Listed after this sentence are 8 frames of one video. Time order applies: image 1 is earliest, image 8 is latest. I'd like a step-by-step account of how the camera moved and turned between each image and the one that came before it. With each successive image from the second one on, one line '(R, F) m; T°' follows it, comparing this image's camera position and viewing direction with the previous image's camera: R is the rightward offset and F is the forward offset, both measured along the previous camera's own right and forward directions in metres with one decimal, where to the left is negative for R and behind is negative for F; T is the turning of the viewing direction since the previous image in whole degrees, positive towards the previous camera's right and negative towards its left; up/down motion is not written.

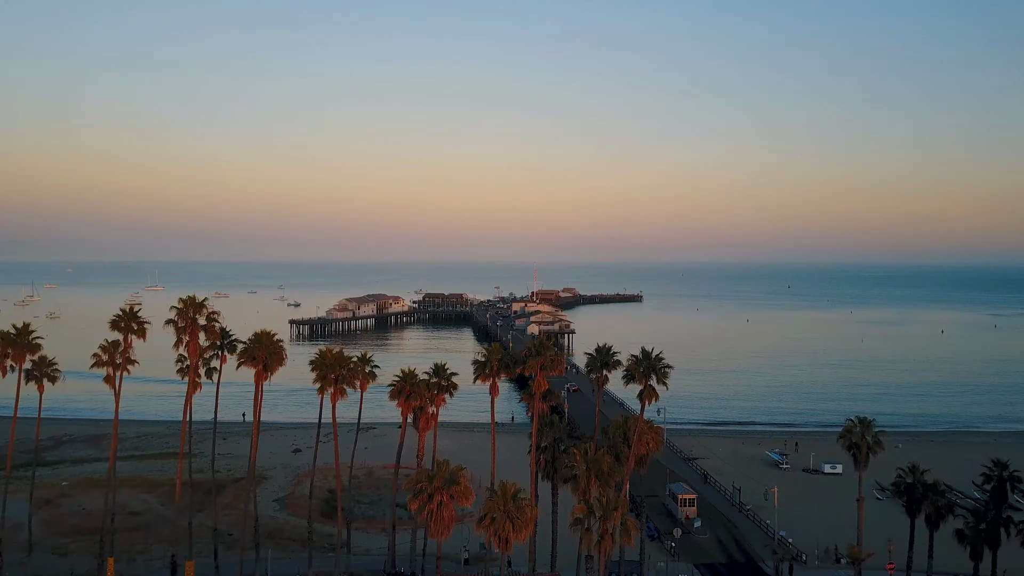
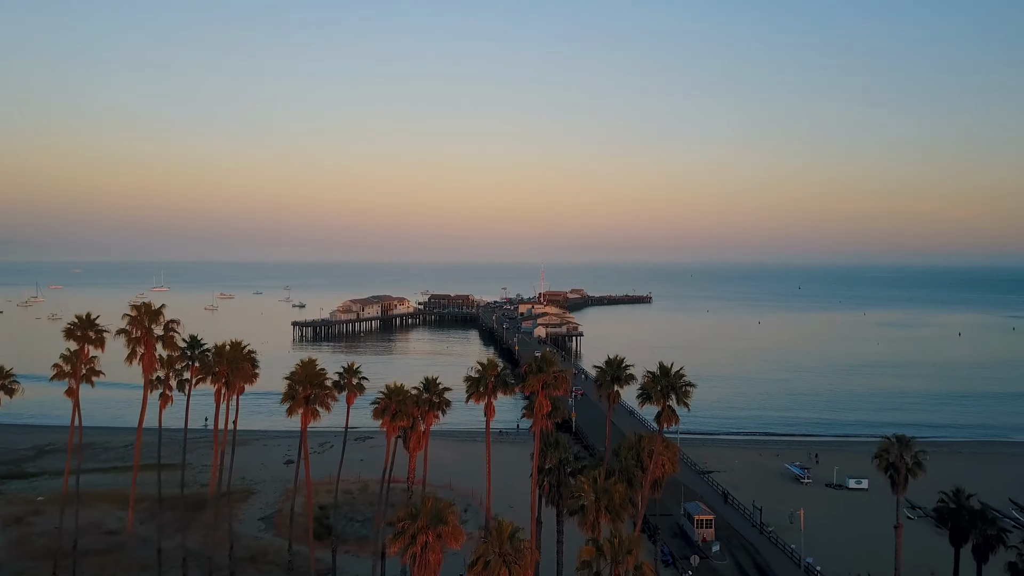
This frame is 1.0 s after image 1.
(+0.2, +2.2) m; -1°
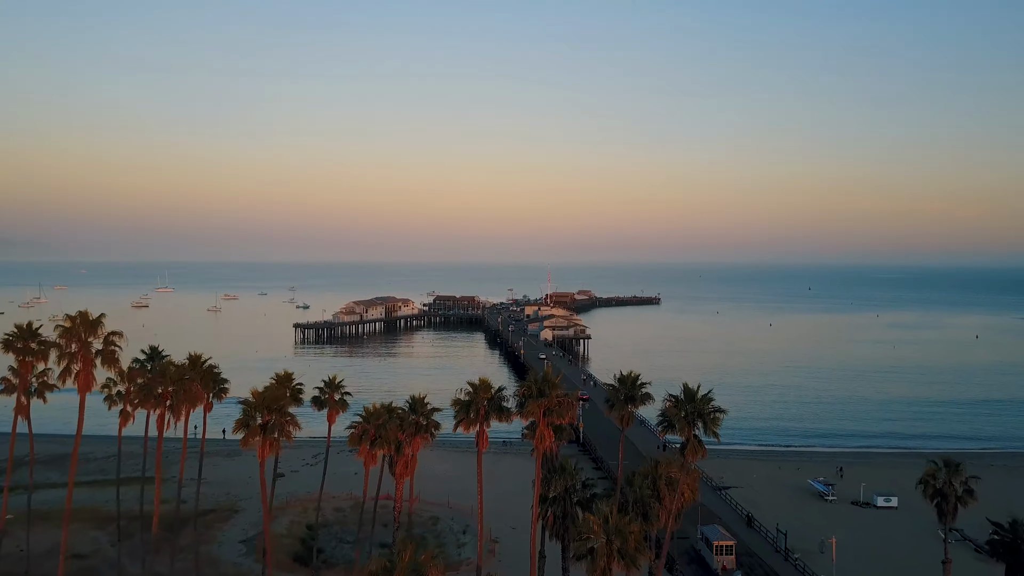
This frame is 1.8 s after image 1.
(+0.2, +2.3) m; -1°
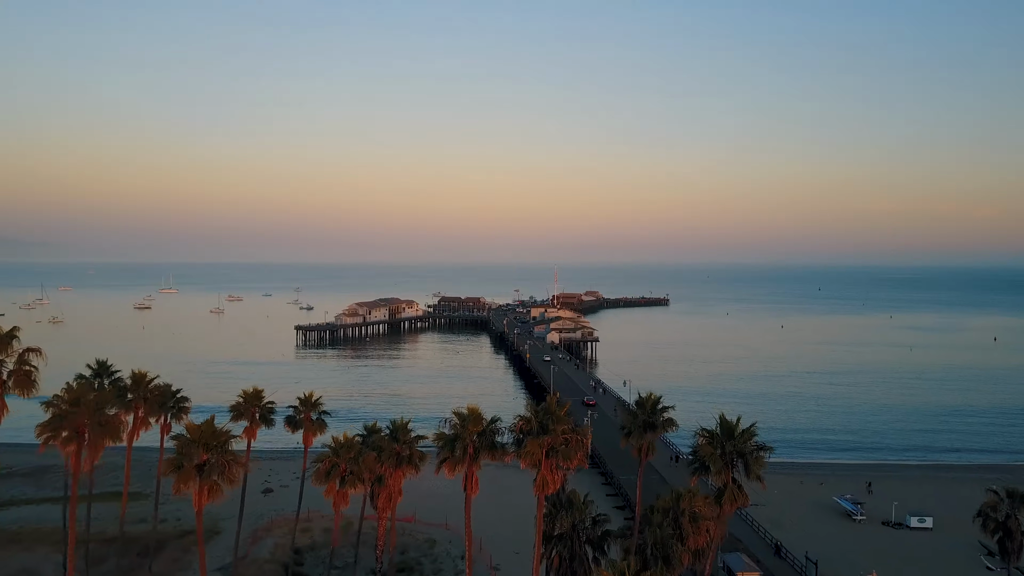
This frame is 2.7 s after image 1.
(+0.2, +2.3) m; -1°
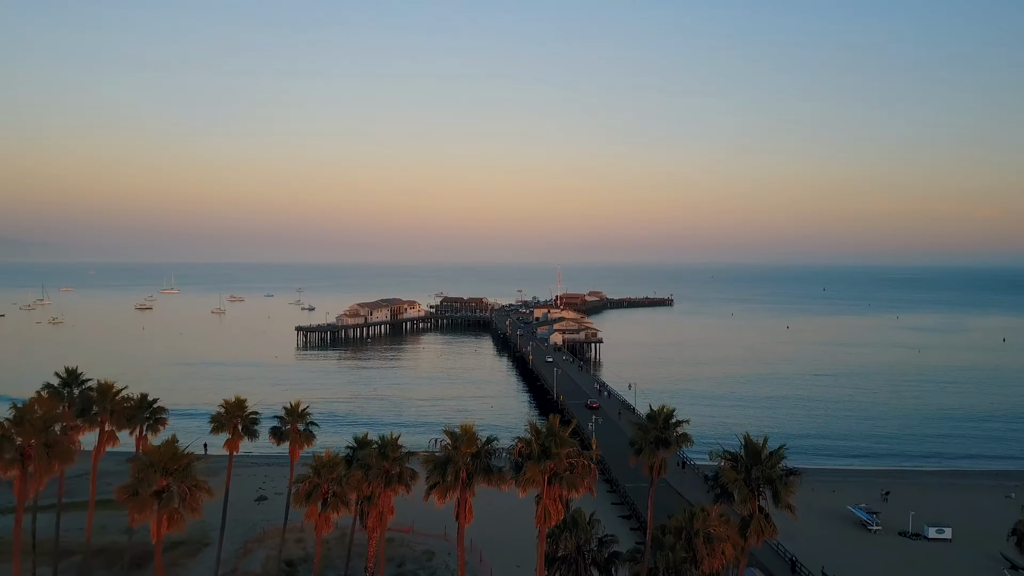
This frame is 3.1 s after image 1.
(+0.1, +1.1) m; 0°
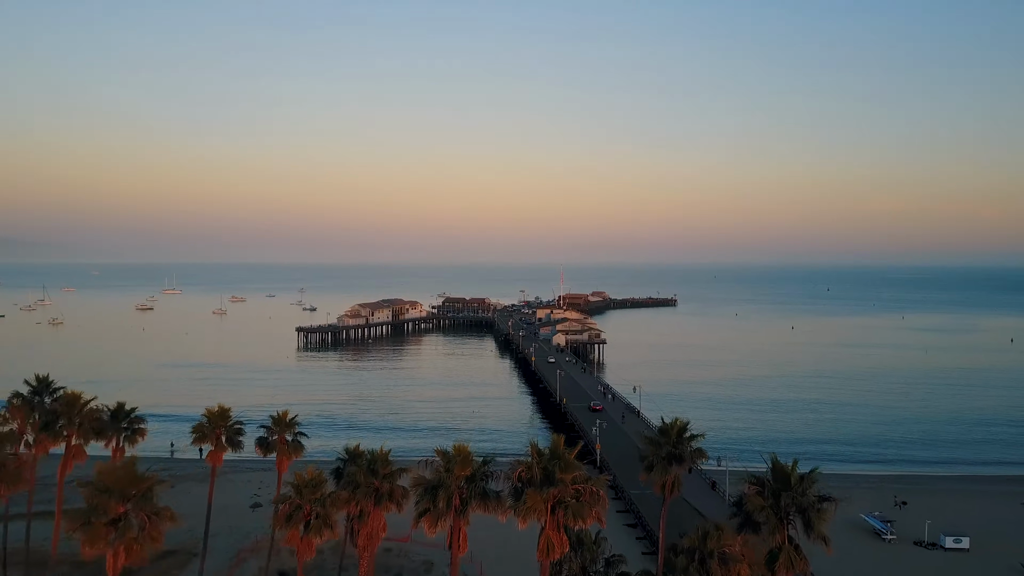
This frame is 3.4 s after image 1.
(0.0, +1.0) m; 0°
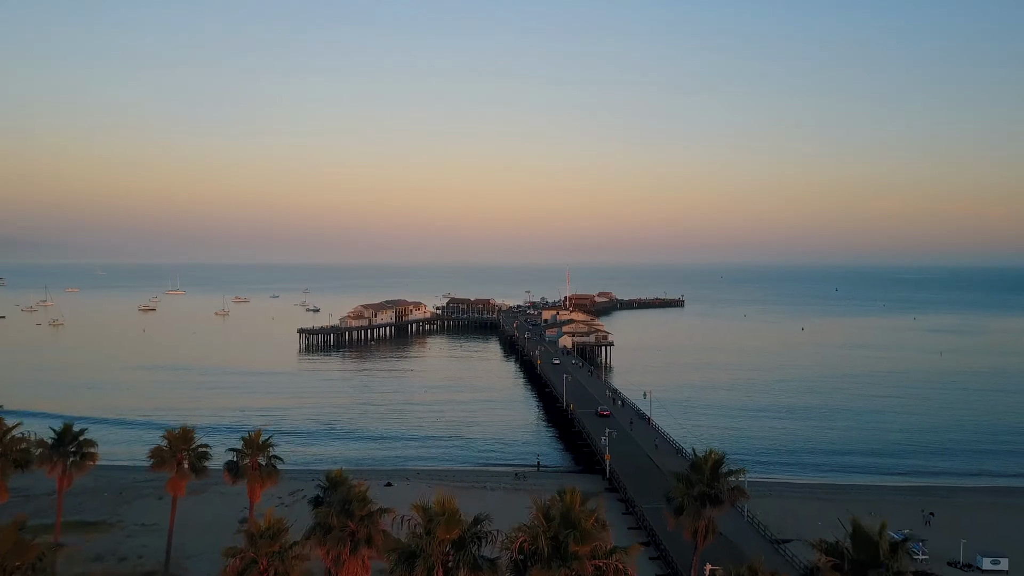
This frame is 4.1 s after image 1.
(+0.1, +1.8) m; 0°
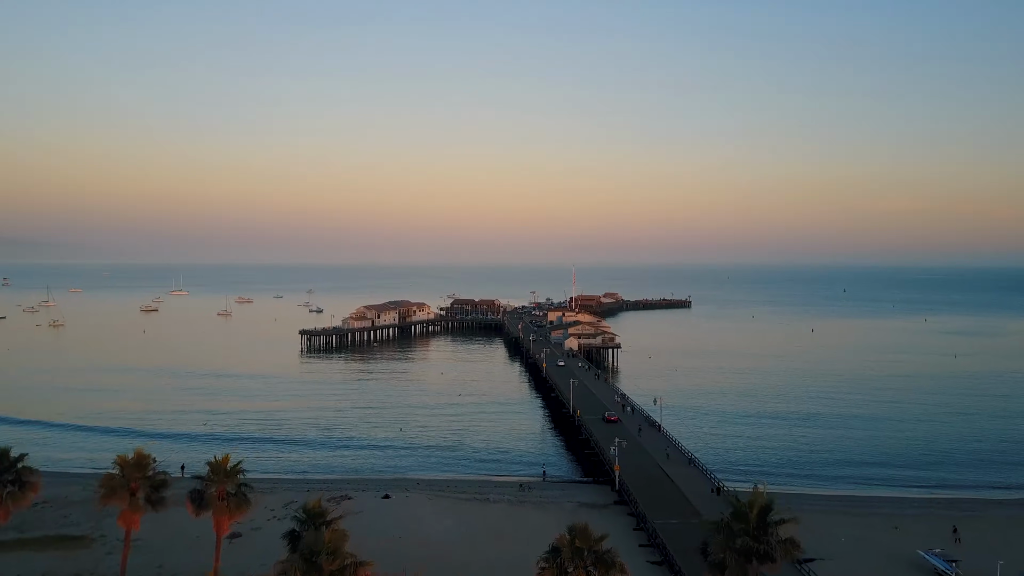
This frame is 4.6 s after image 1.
(0.0, +1.7) m; 0°
